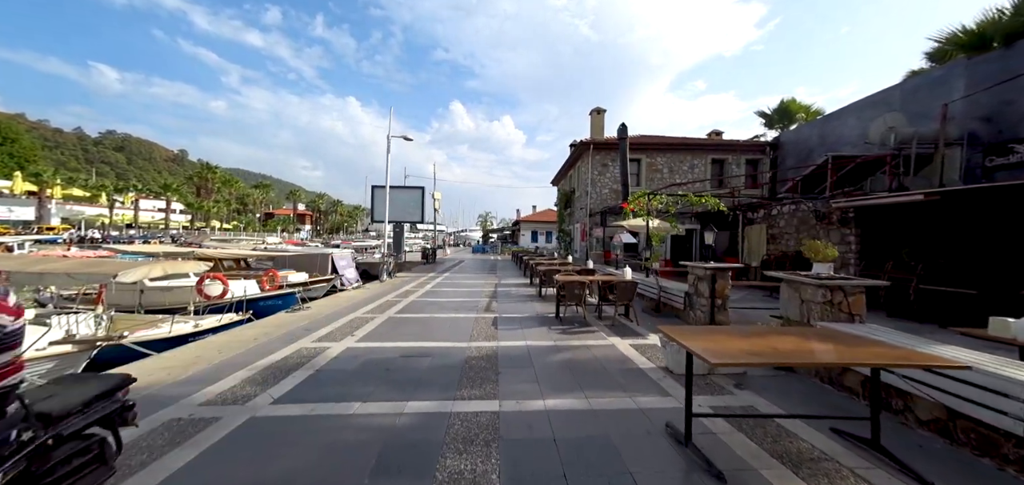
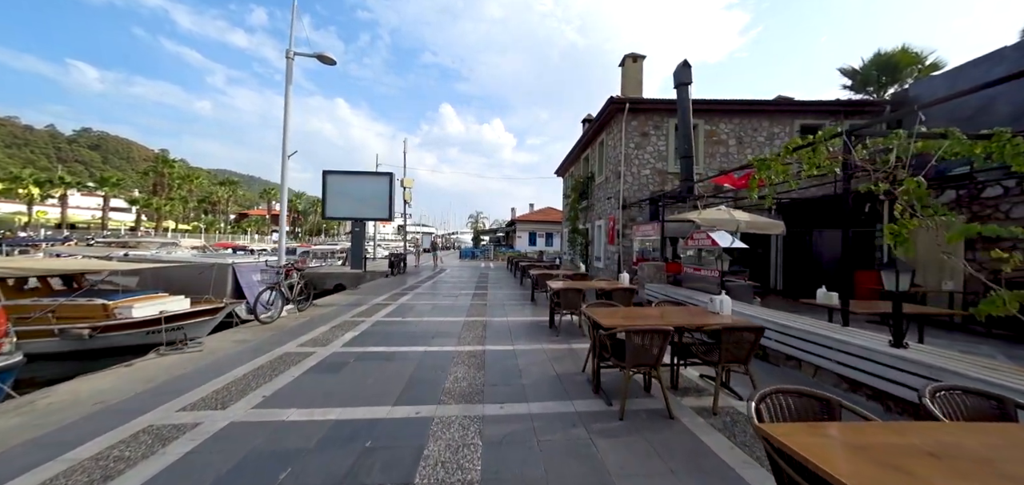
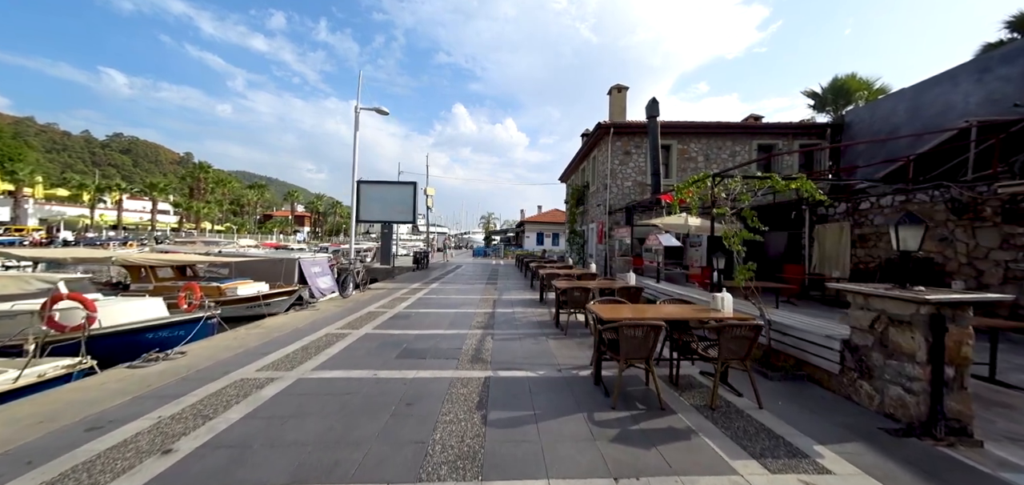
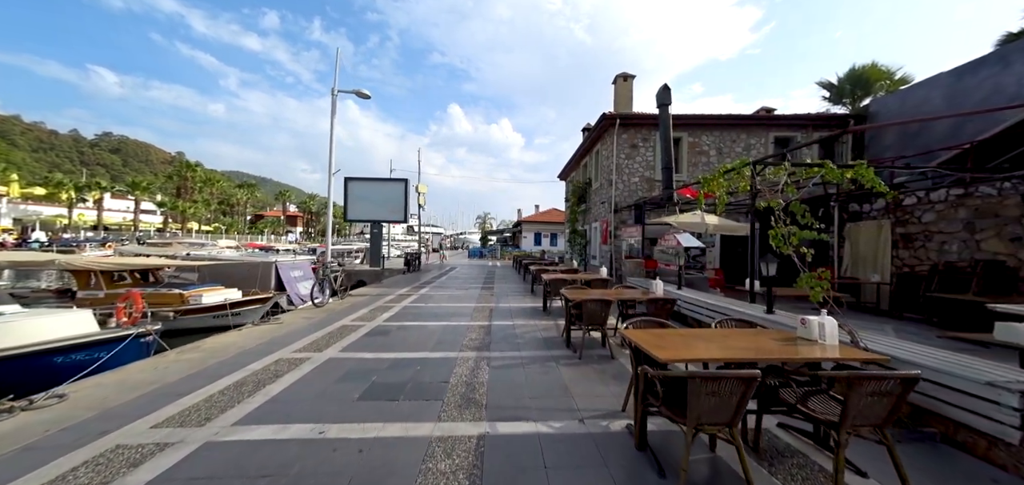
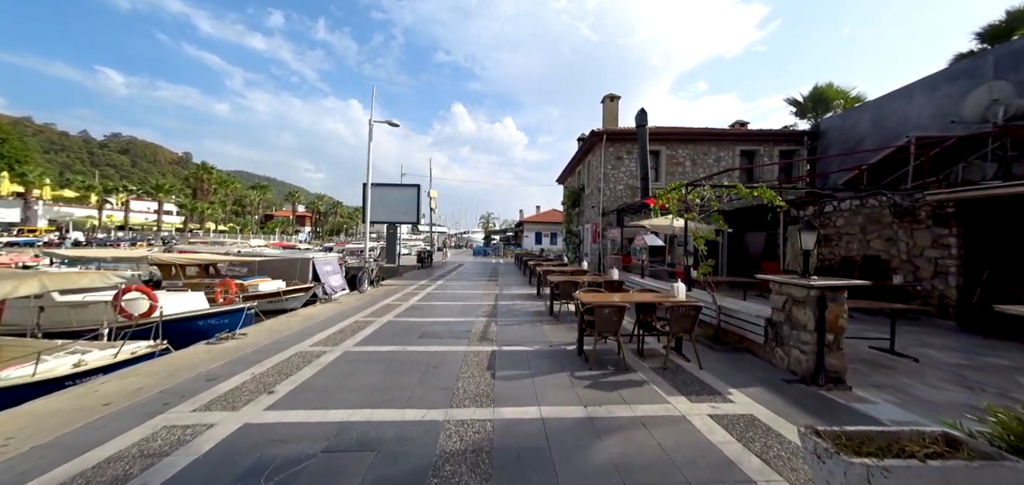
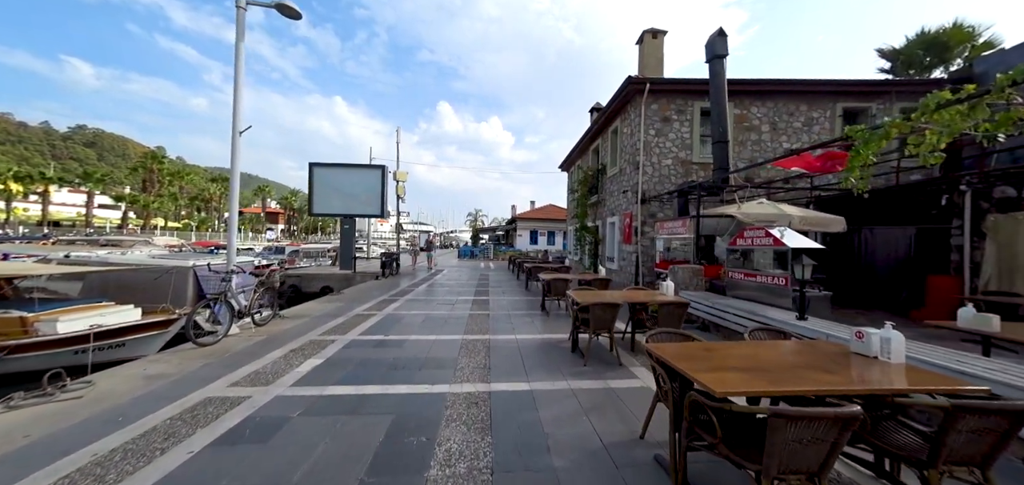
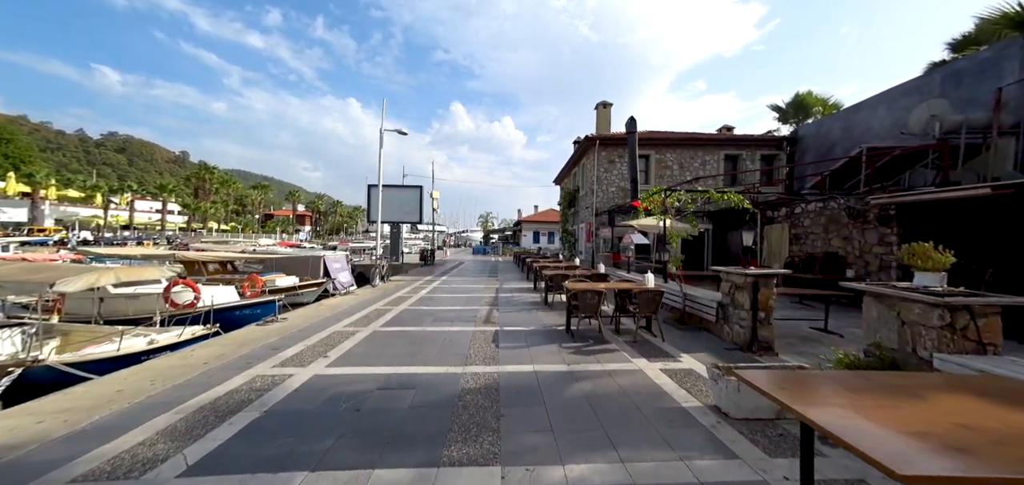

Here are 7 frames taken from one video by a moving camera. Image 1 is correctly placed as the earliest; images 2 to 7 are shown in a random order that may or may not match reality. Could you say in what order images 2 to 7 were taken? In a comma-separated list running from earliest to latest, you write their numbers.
7, 5, 3, 4, 2, 6
